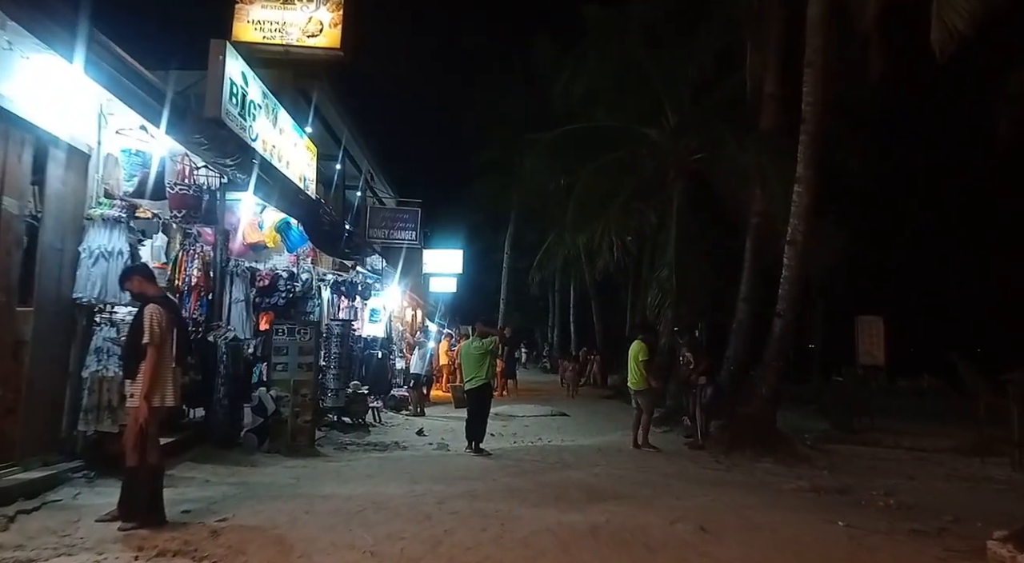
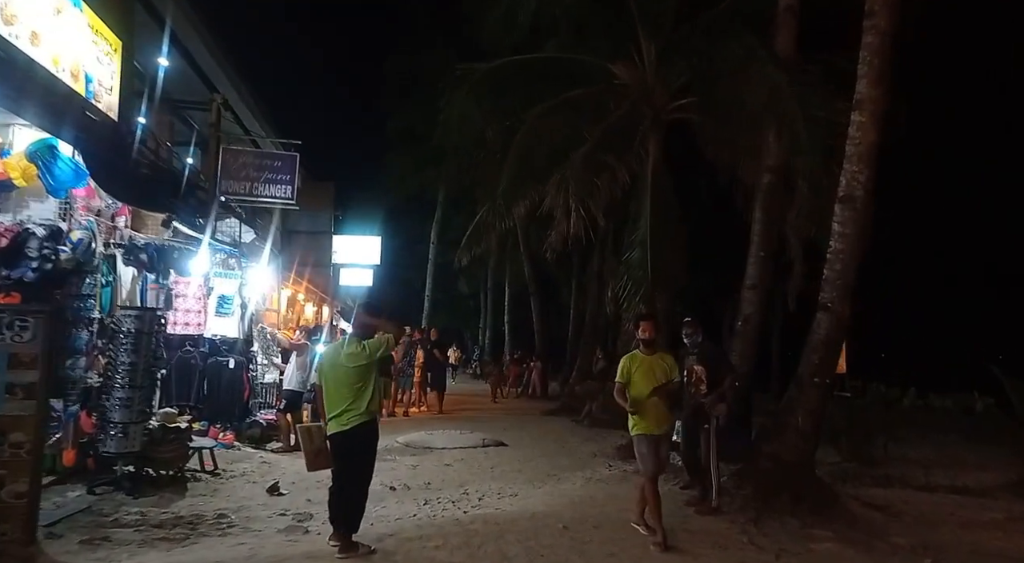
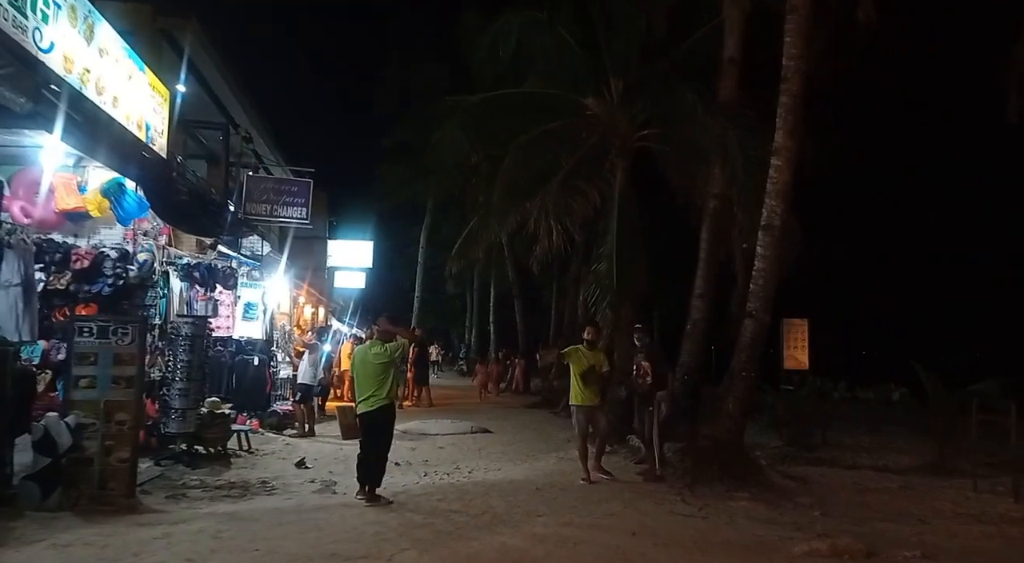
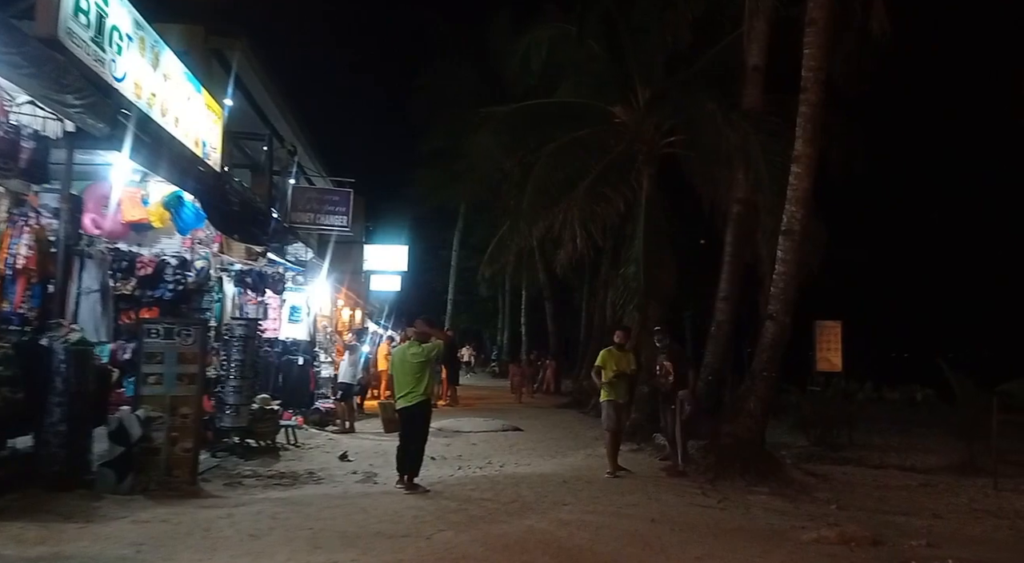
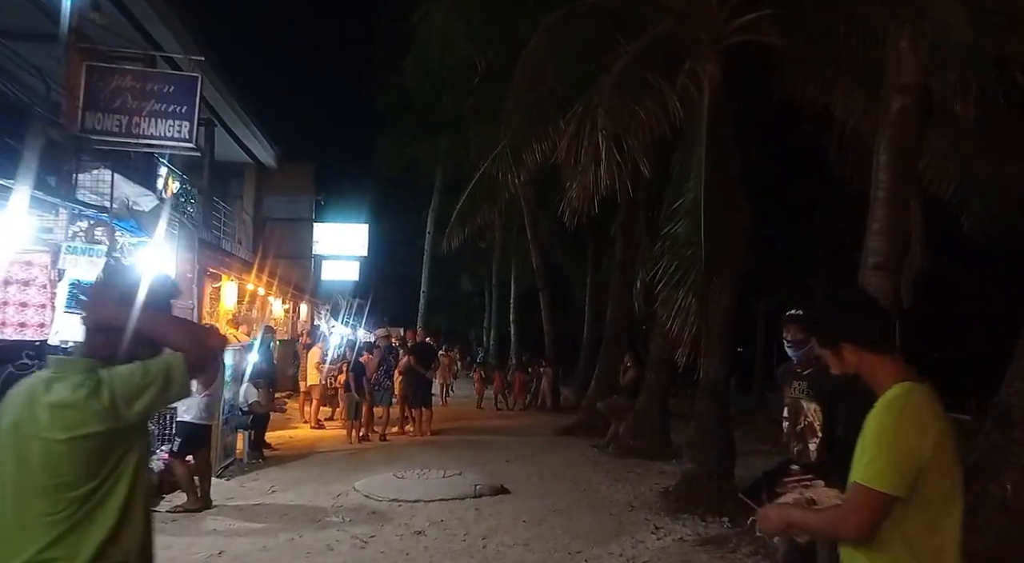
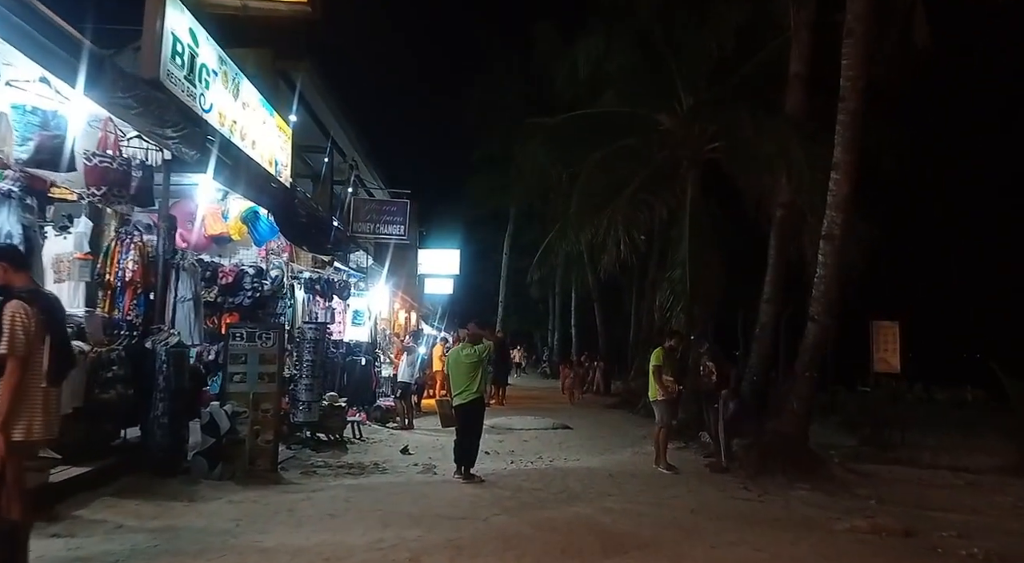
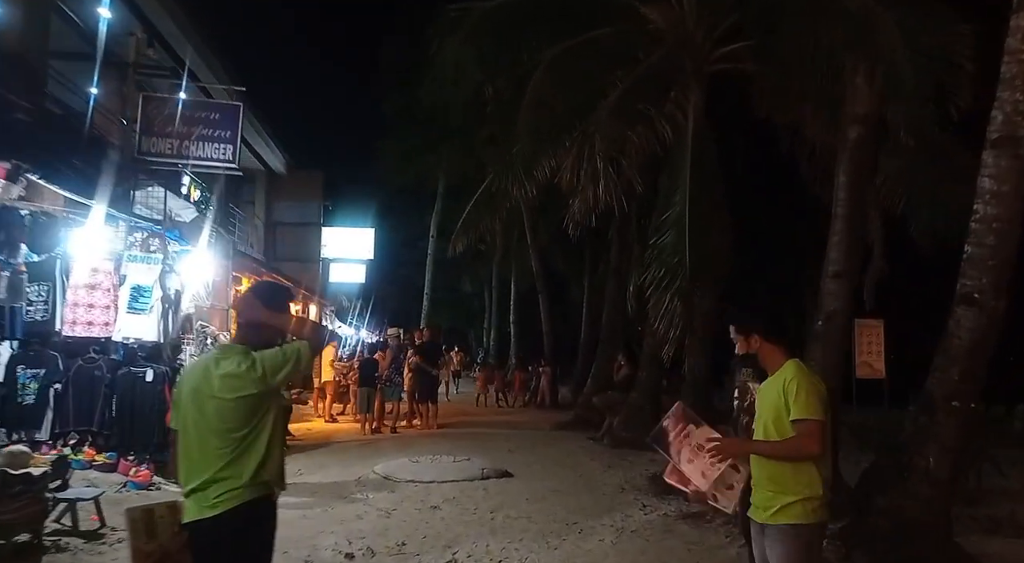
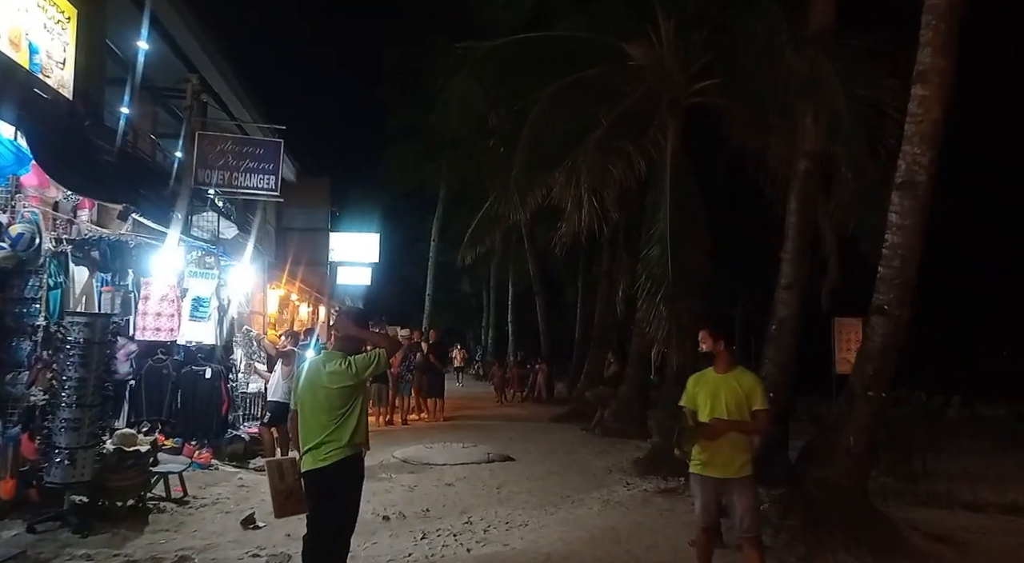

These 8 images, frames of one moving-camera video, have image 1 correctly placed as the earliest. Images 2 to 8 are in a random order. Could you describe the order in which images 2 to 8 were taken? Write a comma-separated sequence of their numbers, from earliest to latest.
6, 4, 3, 2, 8, 7, 5
